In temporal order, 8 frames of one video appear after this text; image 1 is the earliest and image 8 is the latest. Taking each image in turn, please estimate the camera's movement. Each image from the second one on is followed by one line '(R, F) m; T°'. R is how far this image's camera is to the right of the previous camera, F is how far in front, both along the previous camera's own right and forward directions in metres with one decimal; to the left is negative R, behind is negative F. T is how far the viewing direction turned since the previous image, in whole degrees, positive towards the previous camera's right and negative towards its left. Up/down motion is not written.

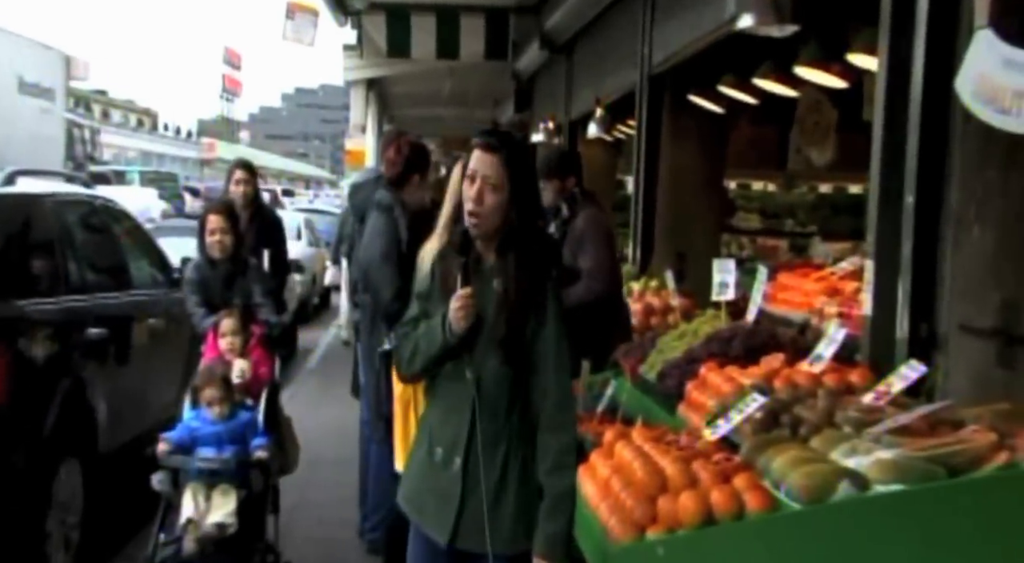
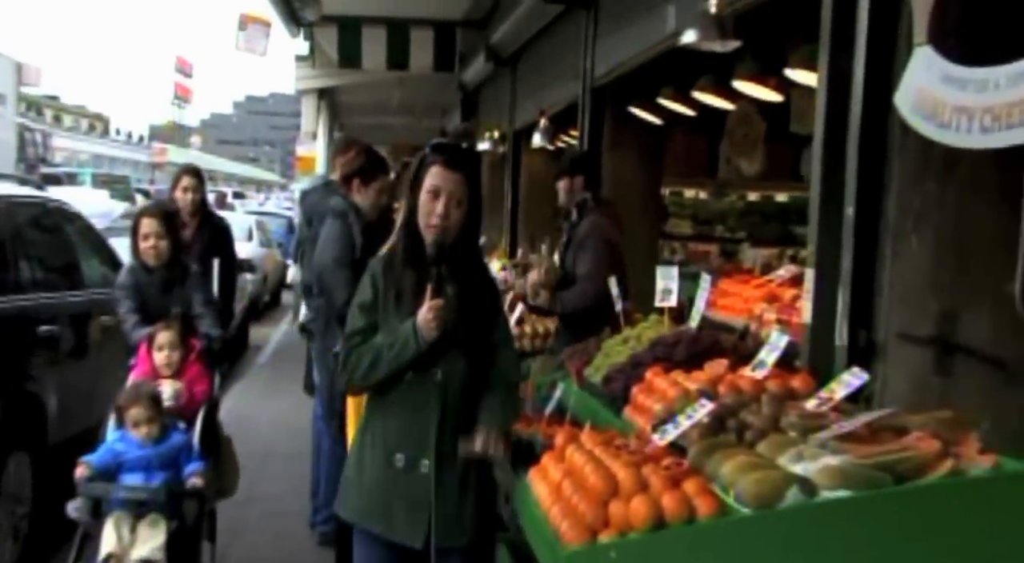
(0.0, -0.1) m; +3°
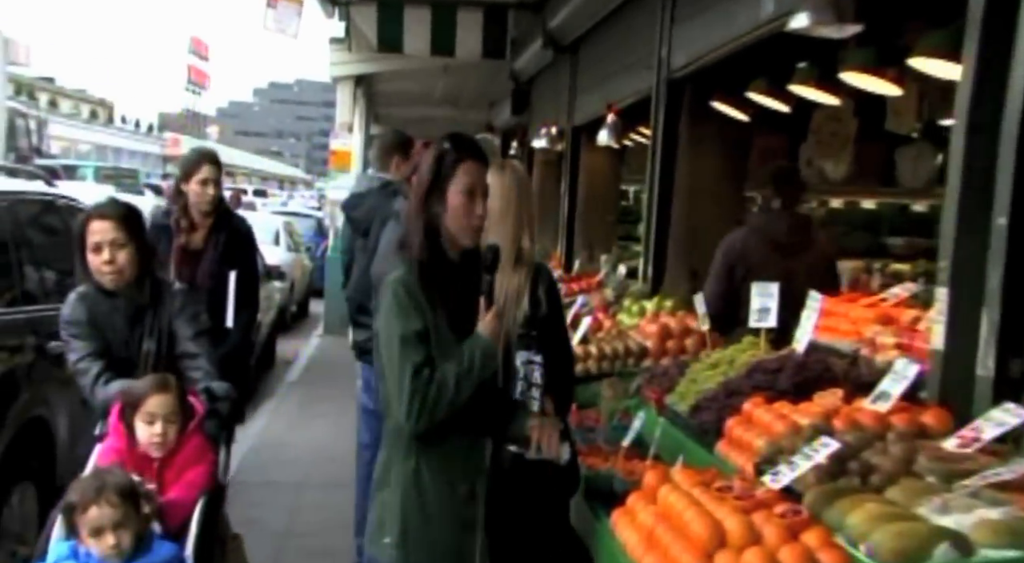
(-0.3, +0.6) m; 0°
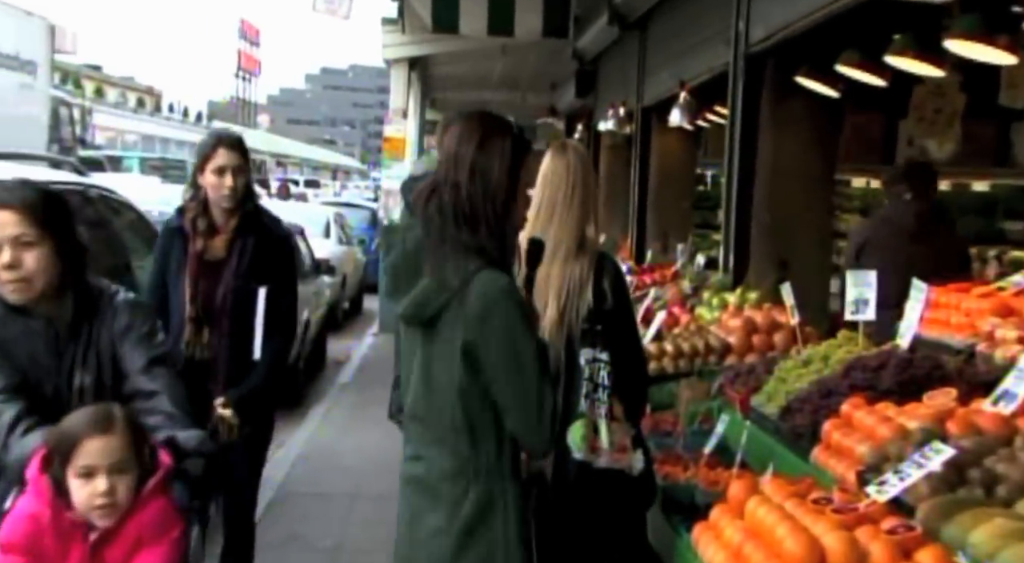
(0.0, +0.4) m; -3°
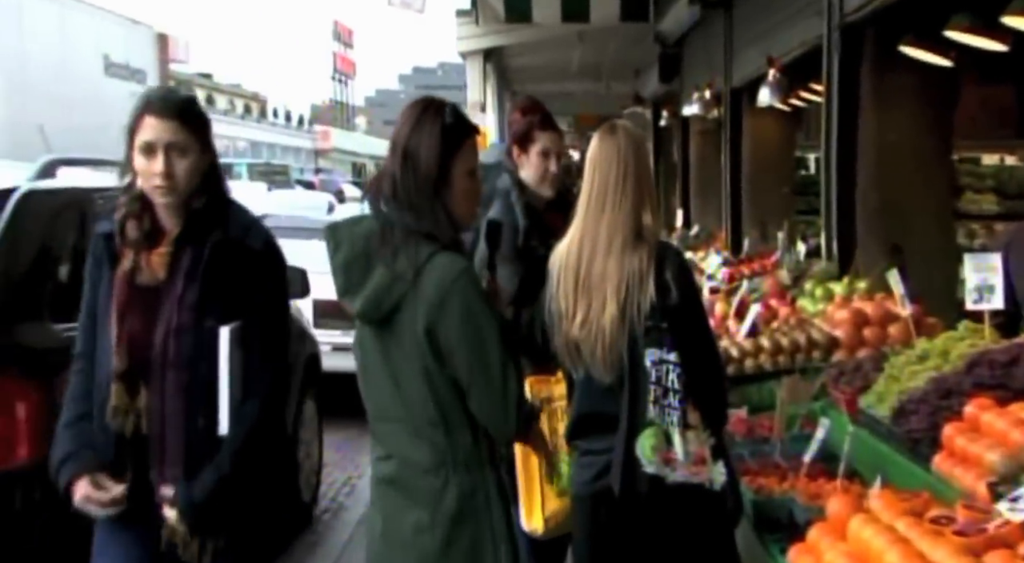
(+0.1, +0.4) m; -6°
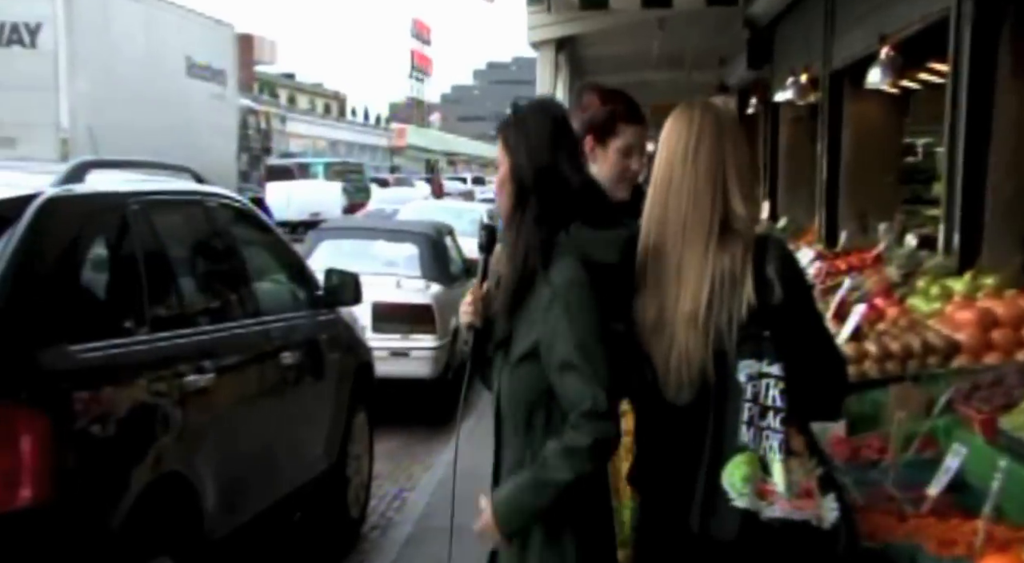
(0.0, +0.5) m; -4°
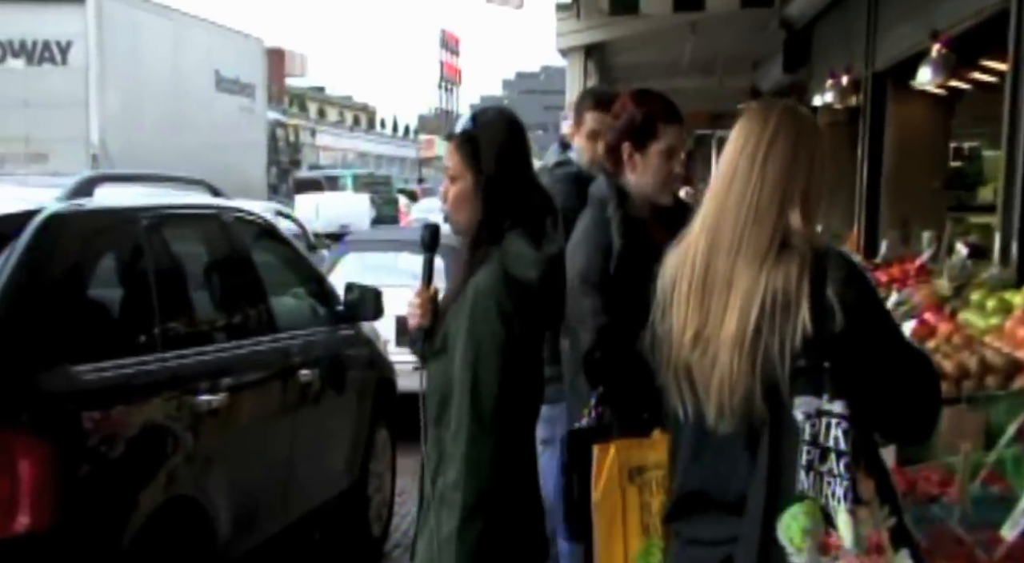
(0.0, +0.2) m; -2°
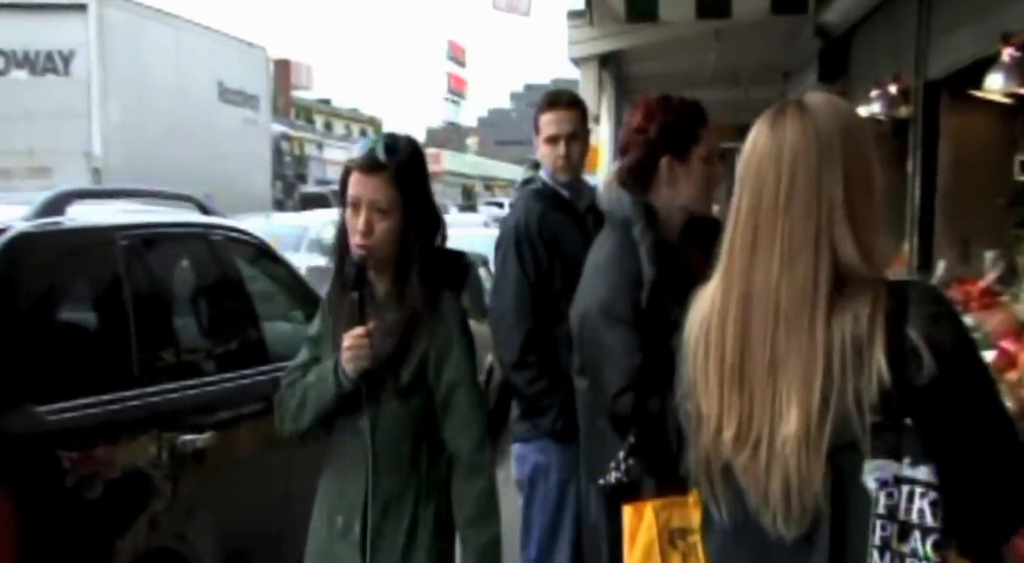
(0.0, +0.4) m; 0°
